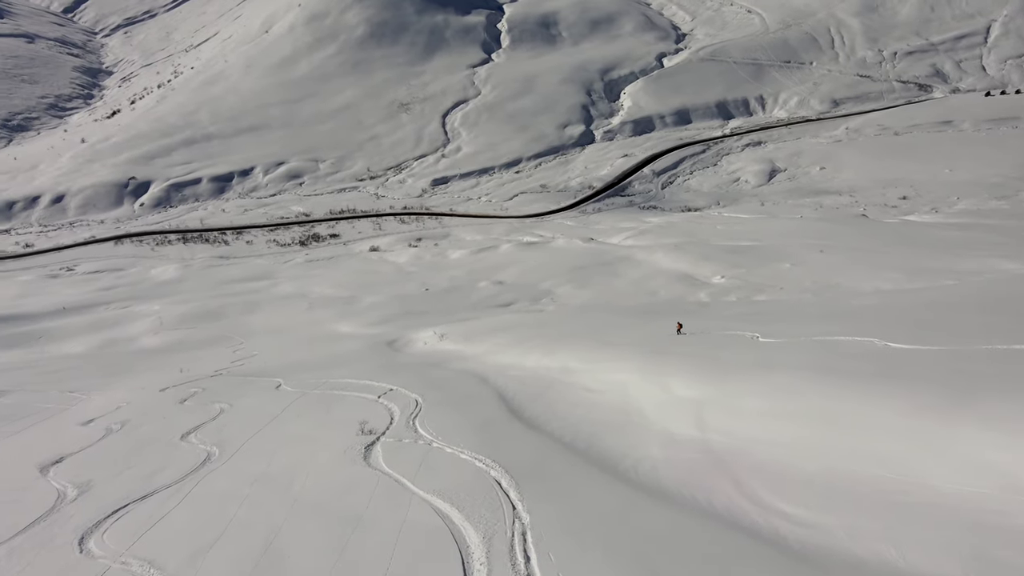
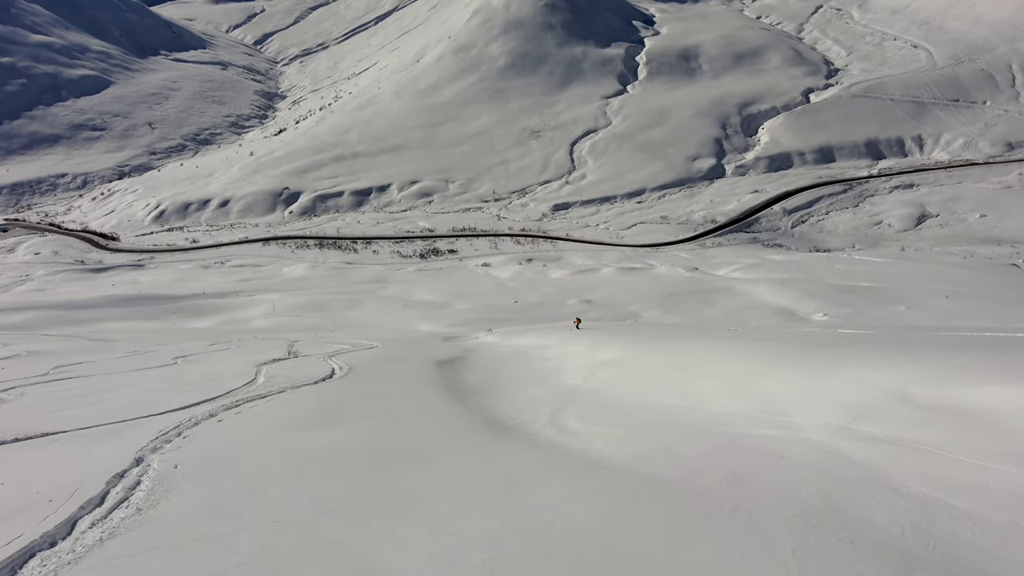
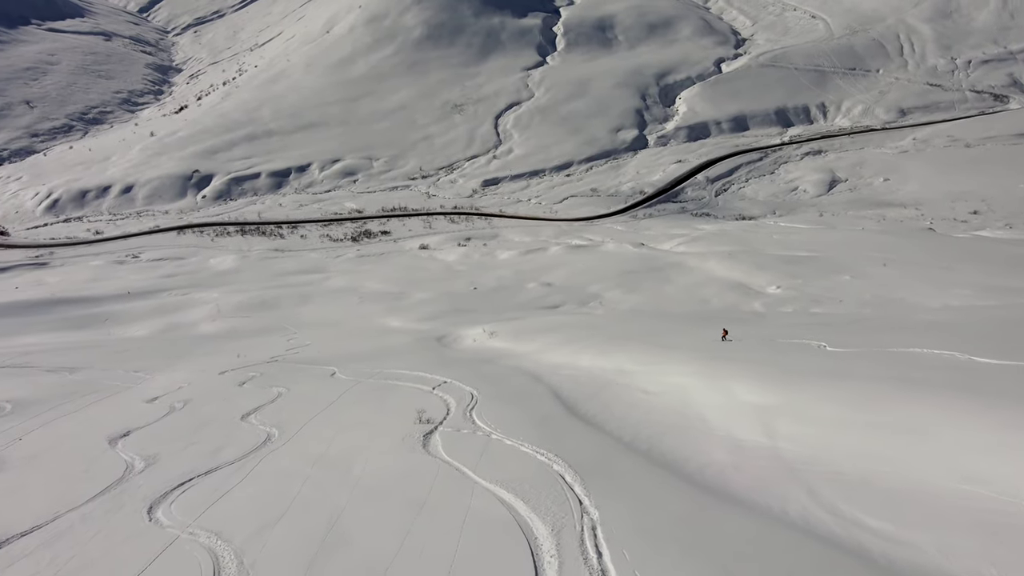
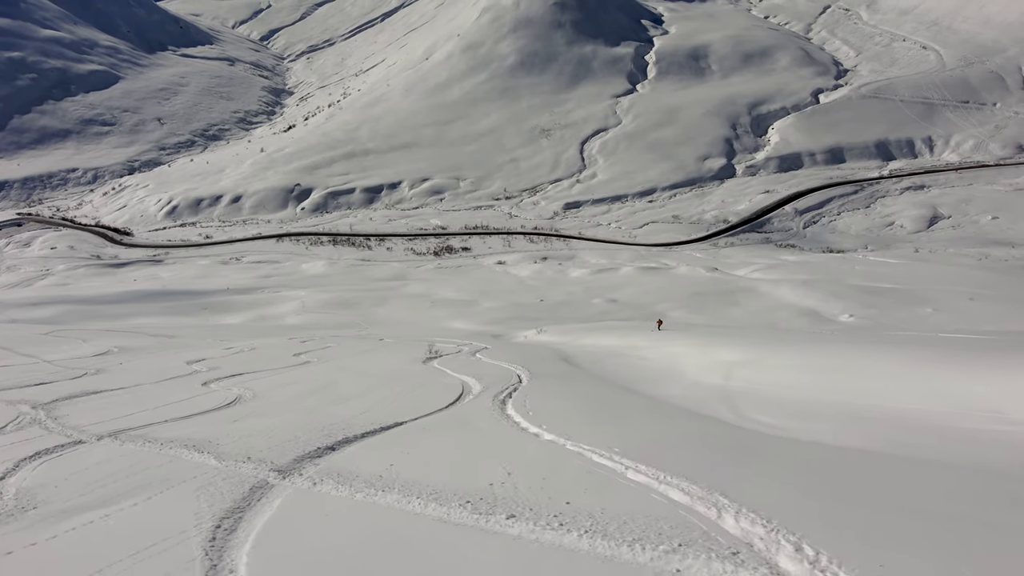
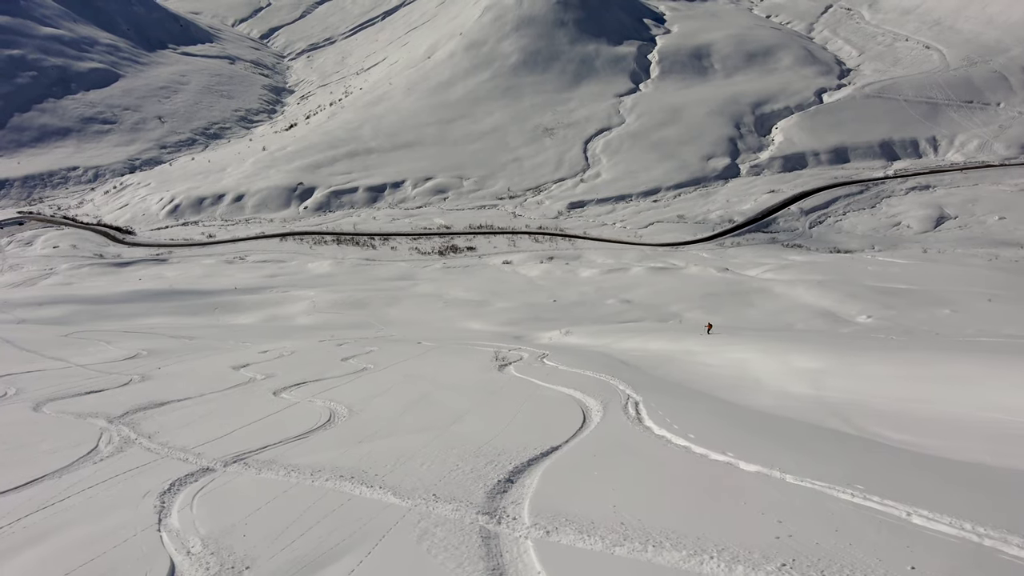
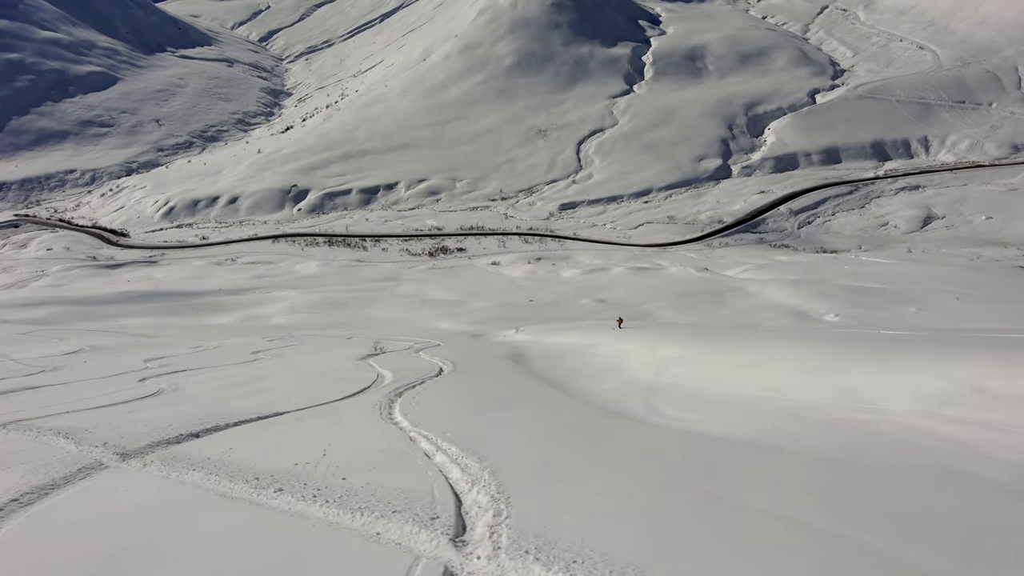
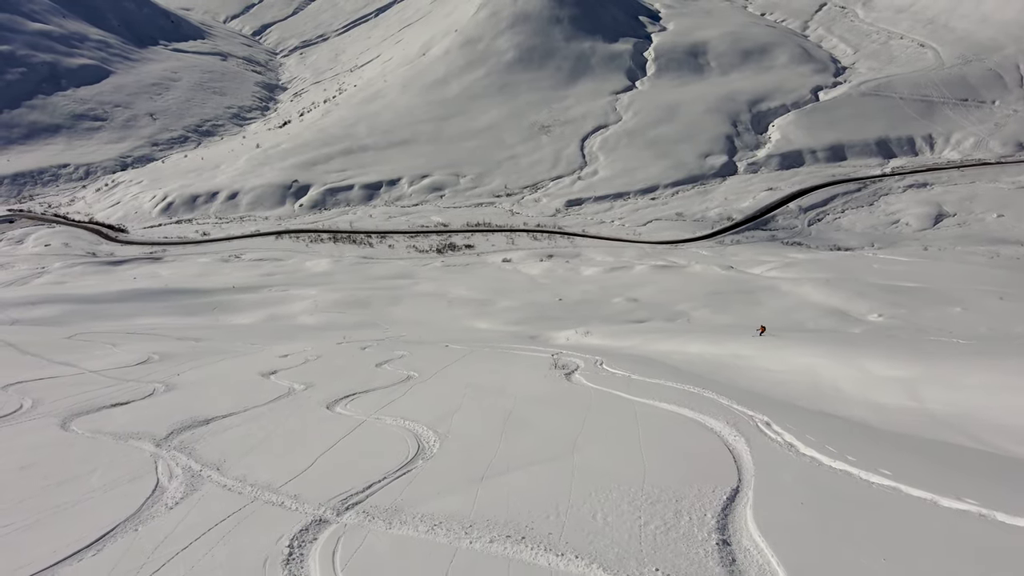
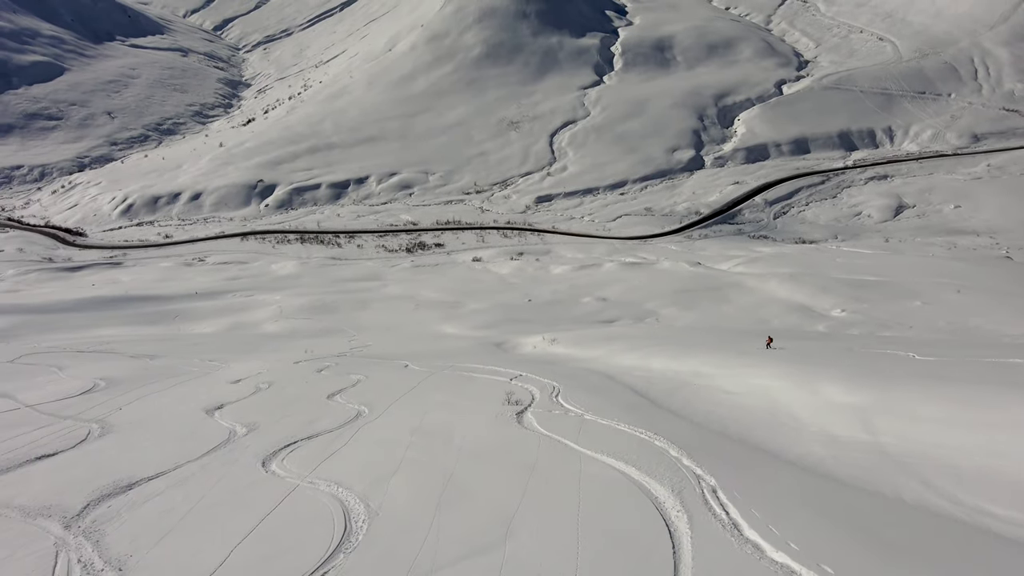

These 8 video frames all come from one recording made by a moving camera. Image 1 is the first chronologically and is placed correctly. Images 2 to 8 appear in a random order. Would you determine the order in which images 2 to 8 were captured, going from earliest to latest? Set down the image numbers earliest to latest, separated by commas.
3, 8, 7, 5, 4, 6, 2
